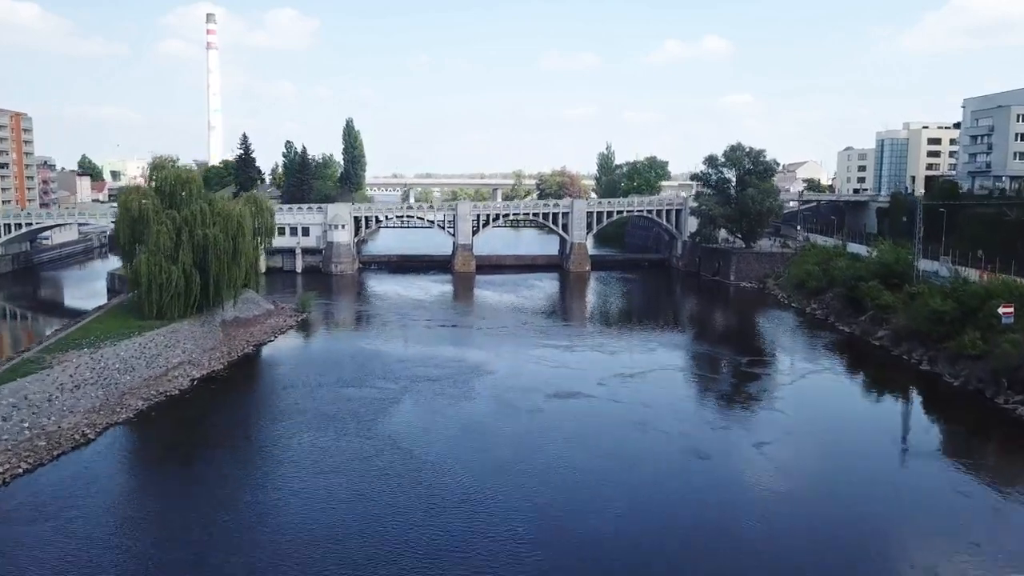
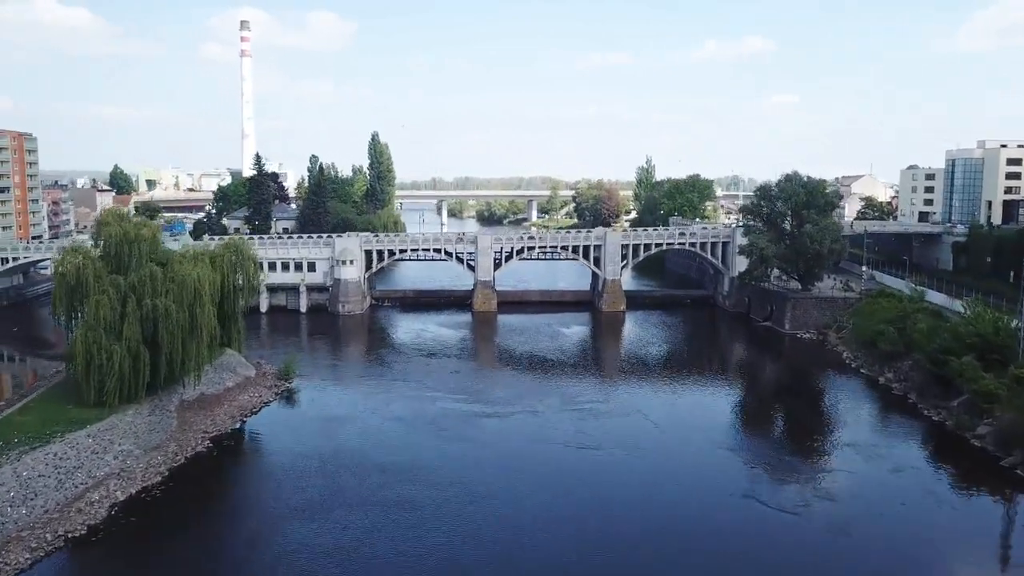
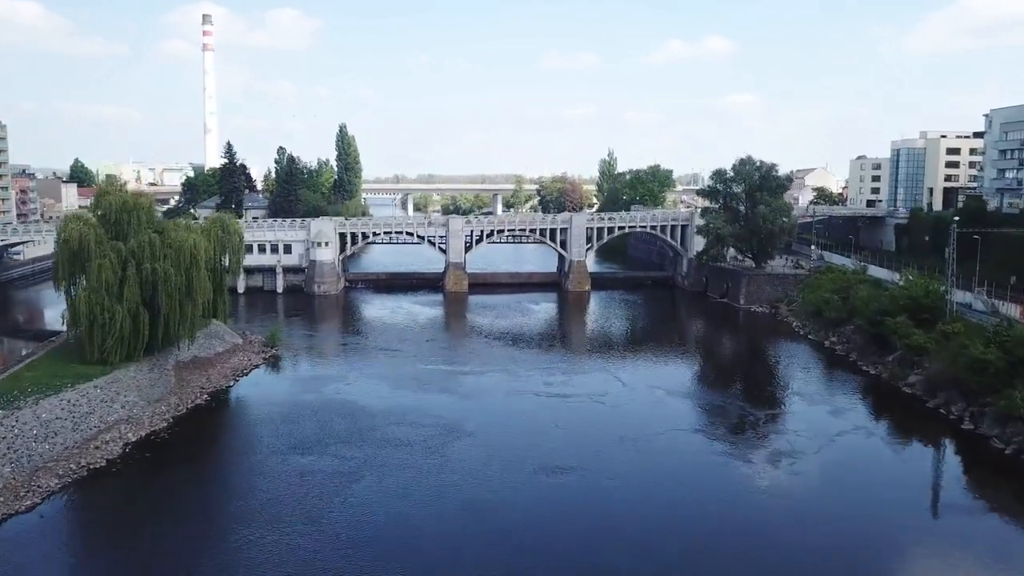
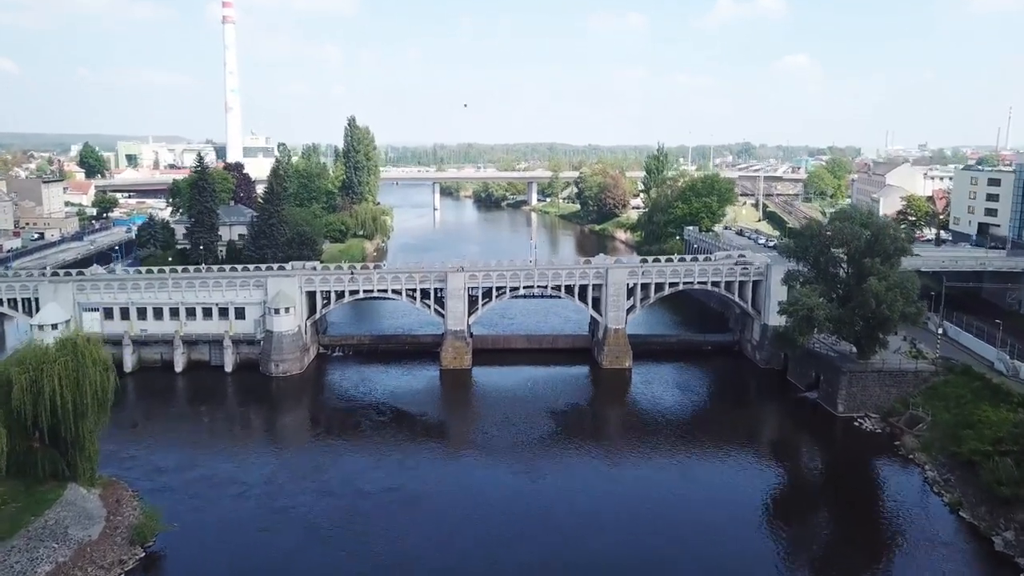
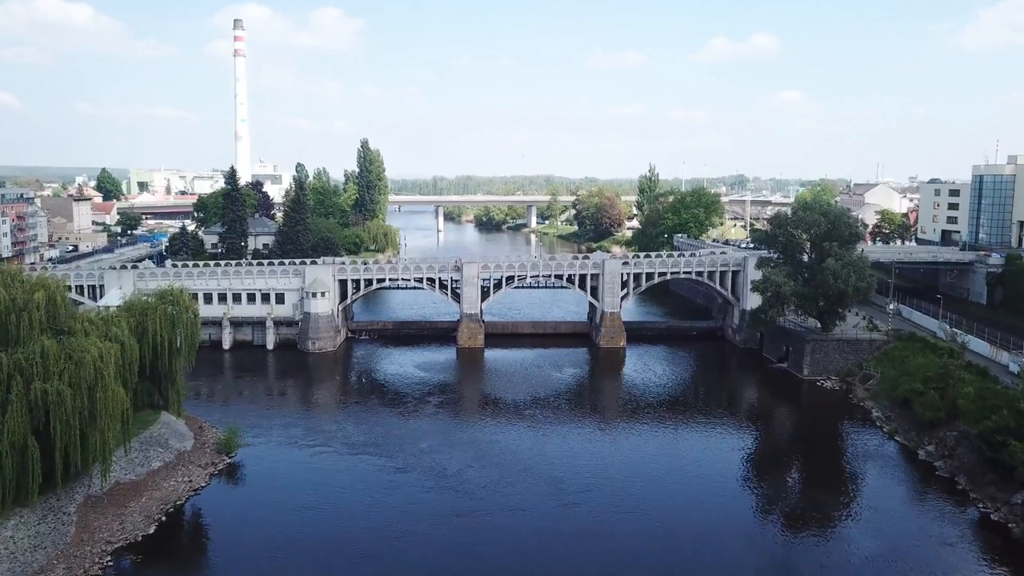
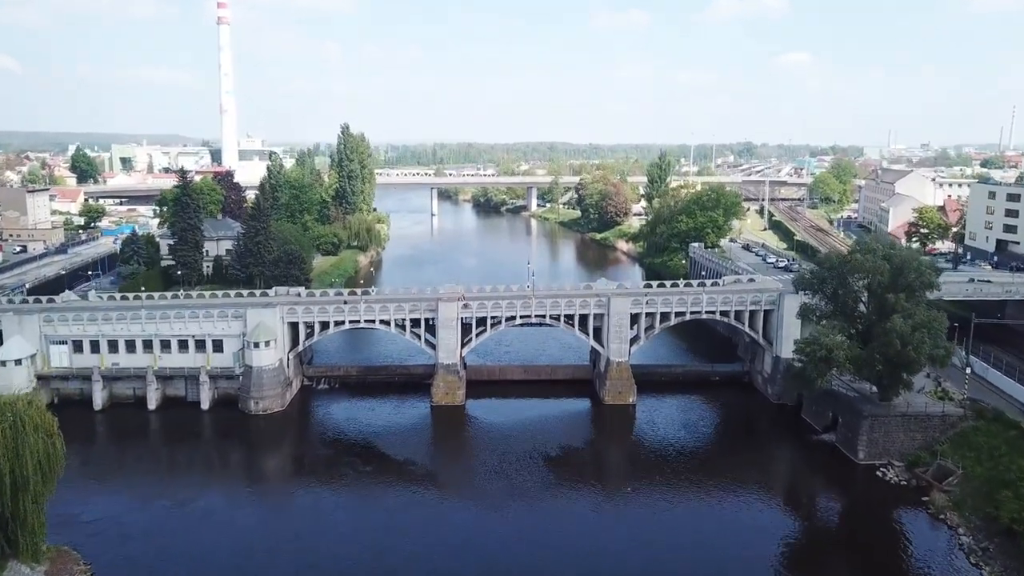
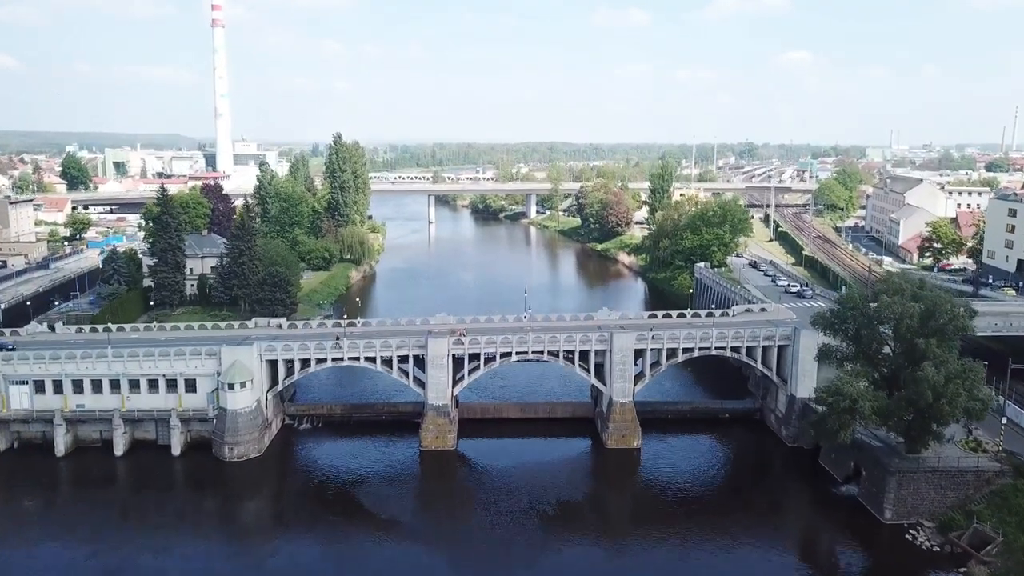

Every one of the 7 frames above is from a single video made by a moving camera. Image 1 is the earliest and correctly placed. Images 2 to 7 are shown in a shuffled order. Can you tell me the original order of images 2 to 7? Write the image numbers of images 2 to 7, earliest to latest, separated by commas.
3, 2, 5, 4, 6, 7
